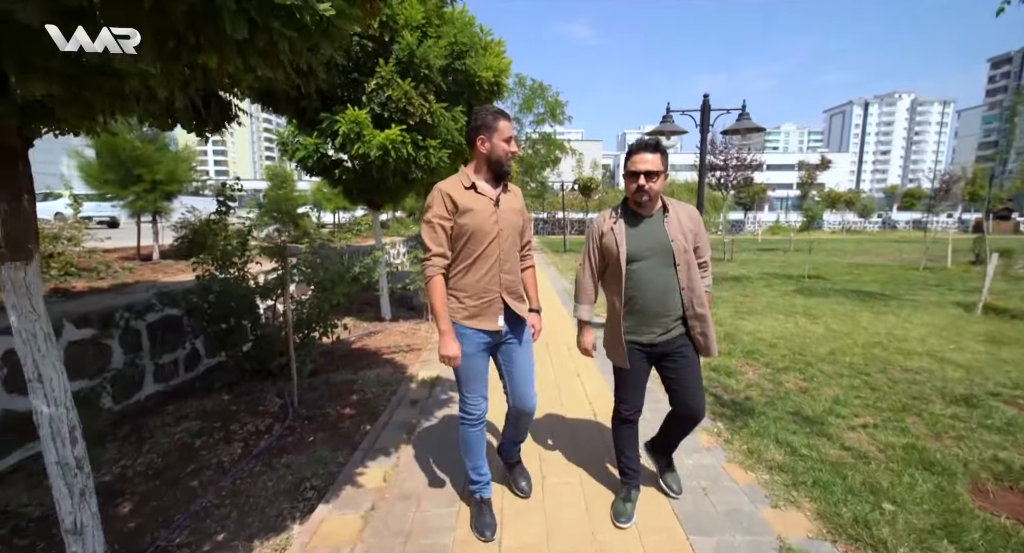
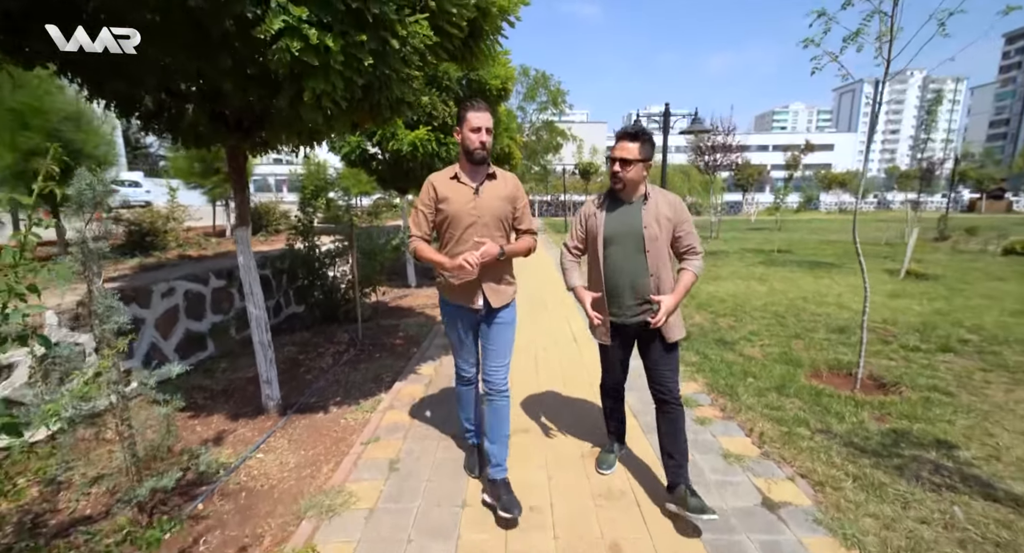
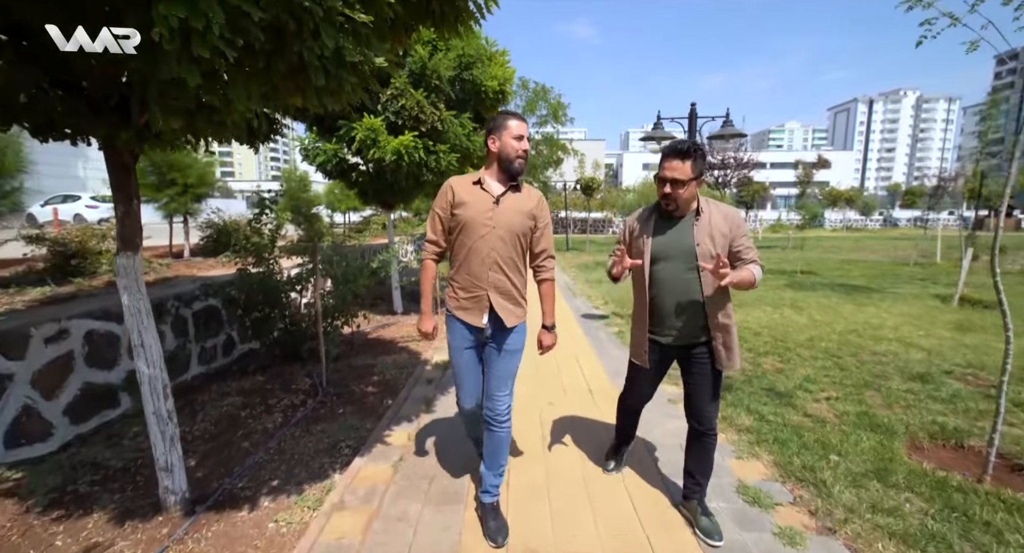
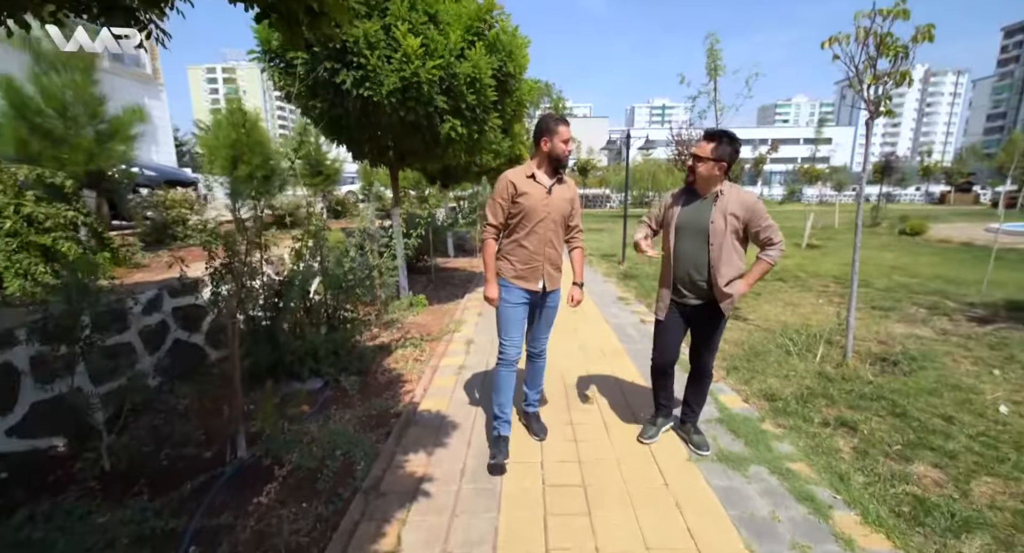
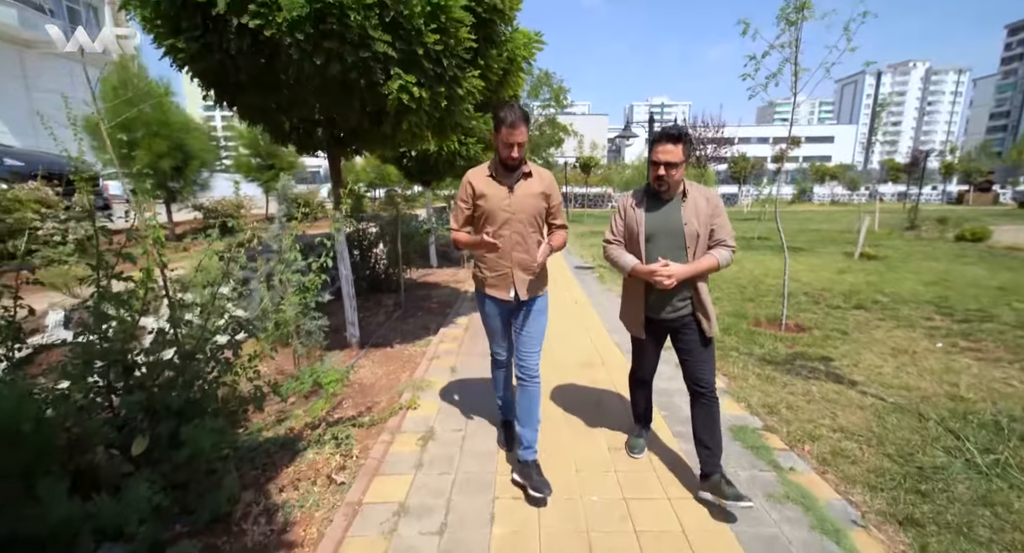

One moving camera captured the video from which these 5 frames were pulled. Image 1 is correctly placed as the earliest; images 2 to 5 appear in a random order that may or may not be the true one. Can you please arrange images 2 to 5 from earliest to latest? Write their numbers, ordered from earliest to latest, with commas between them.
3, 2, 5, 4
